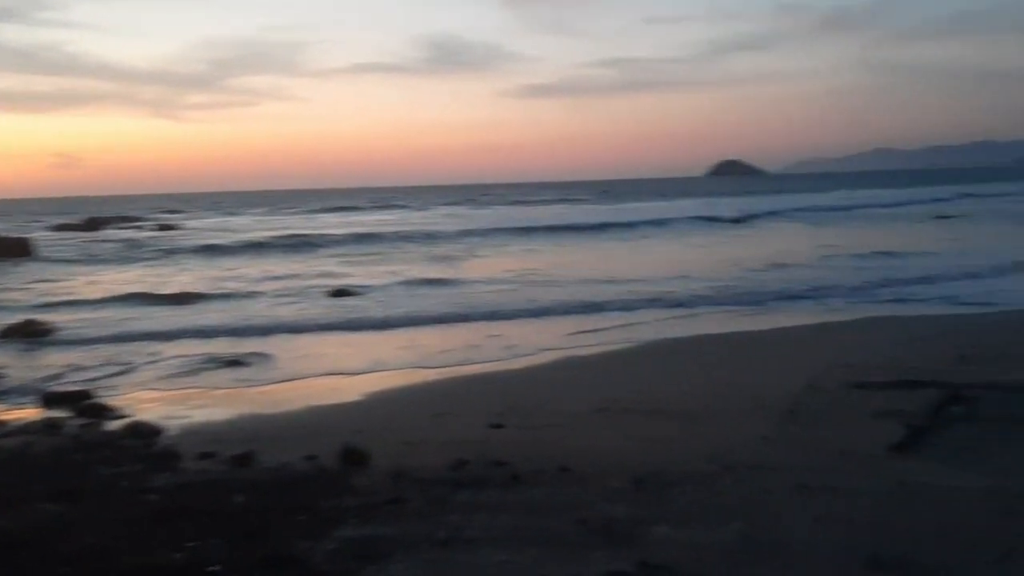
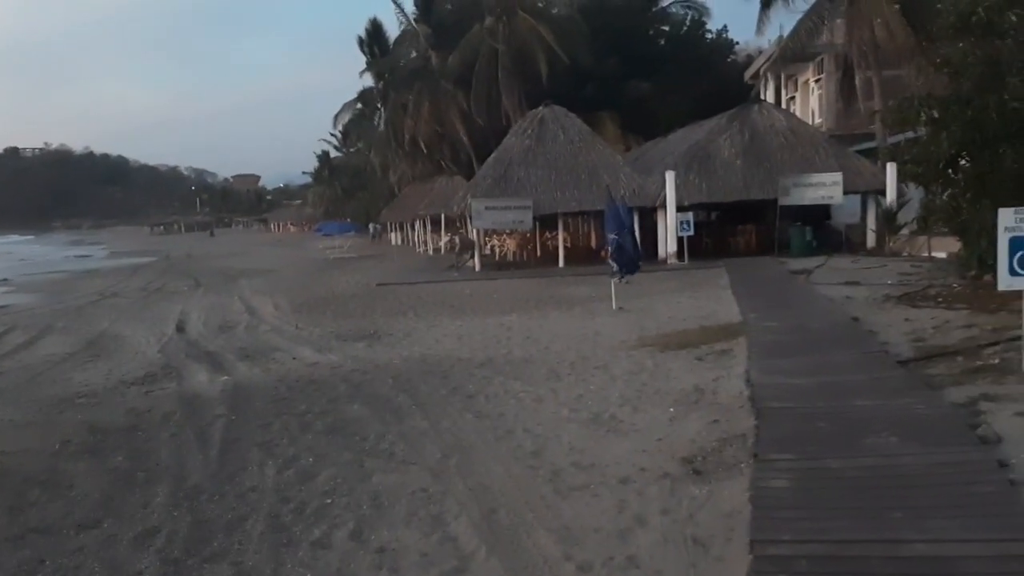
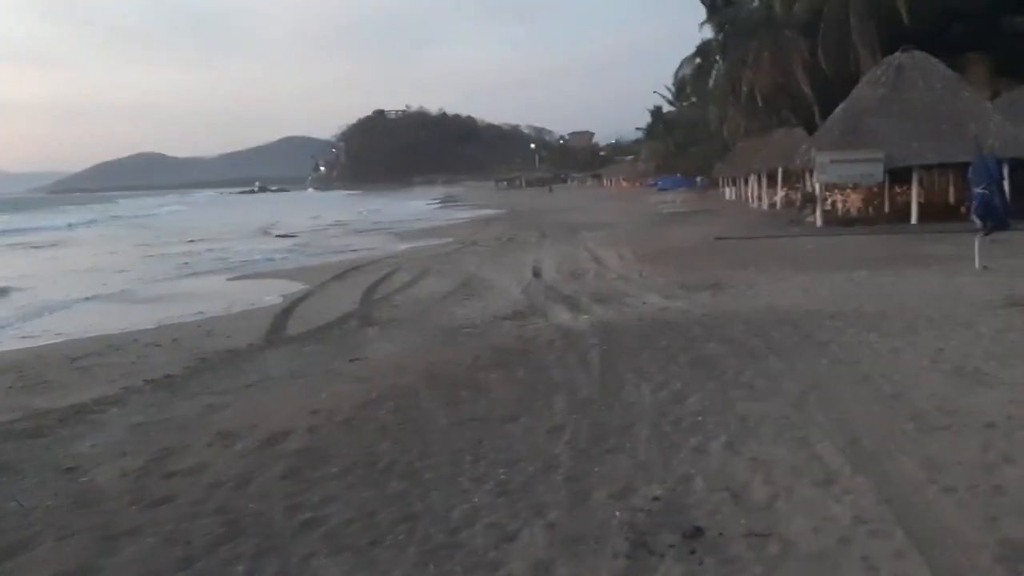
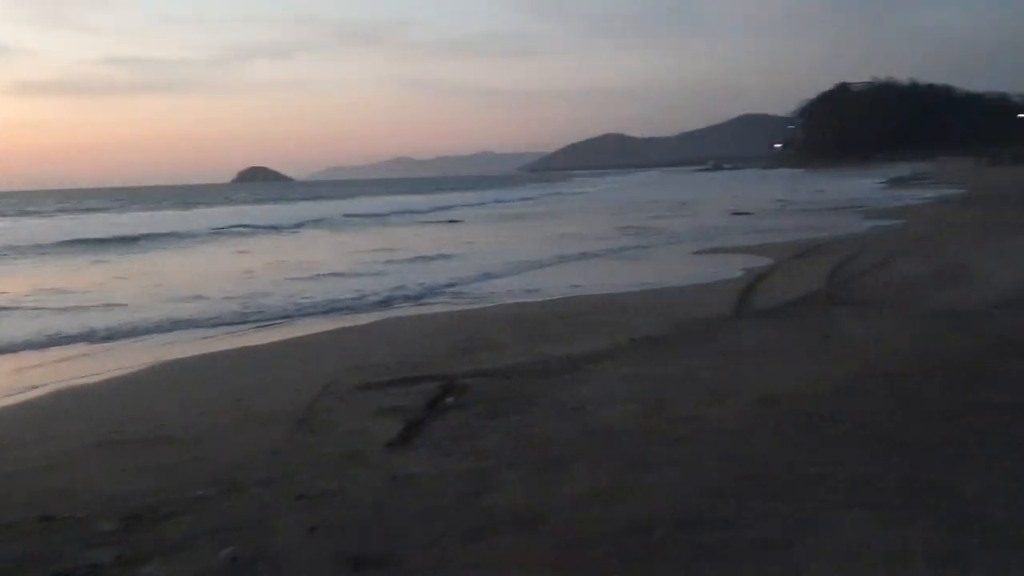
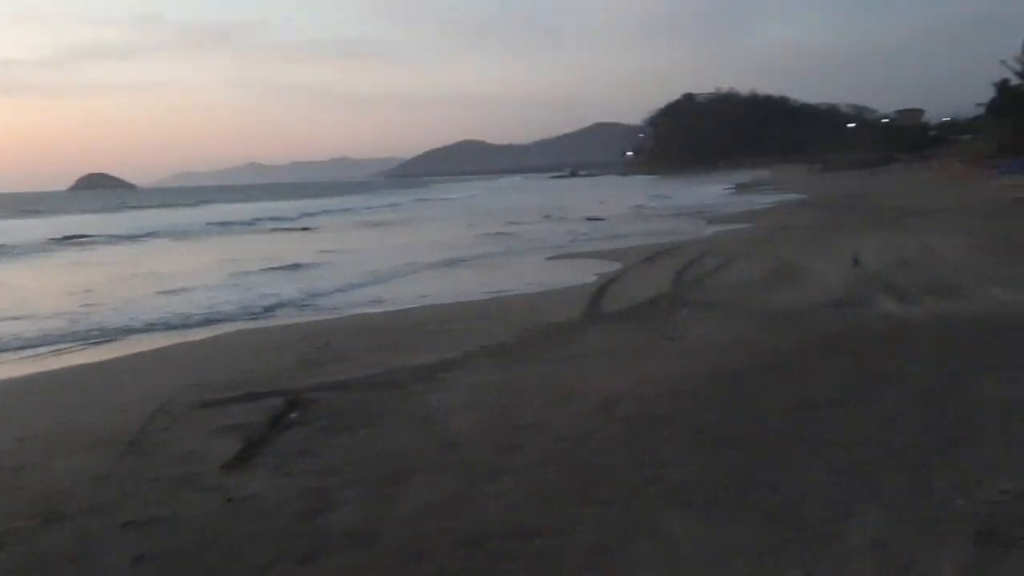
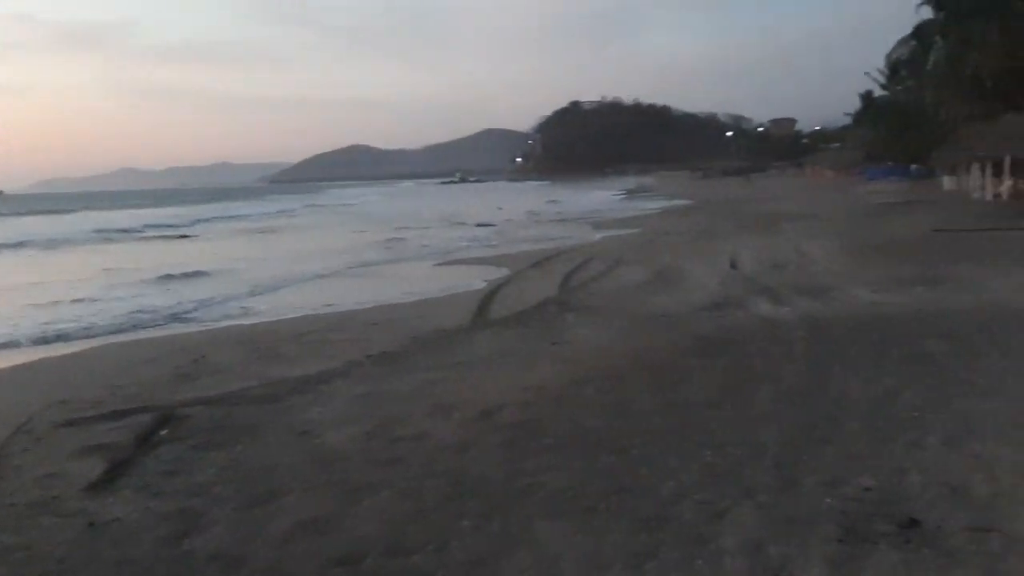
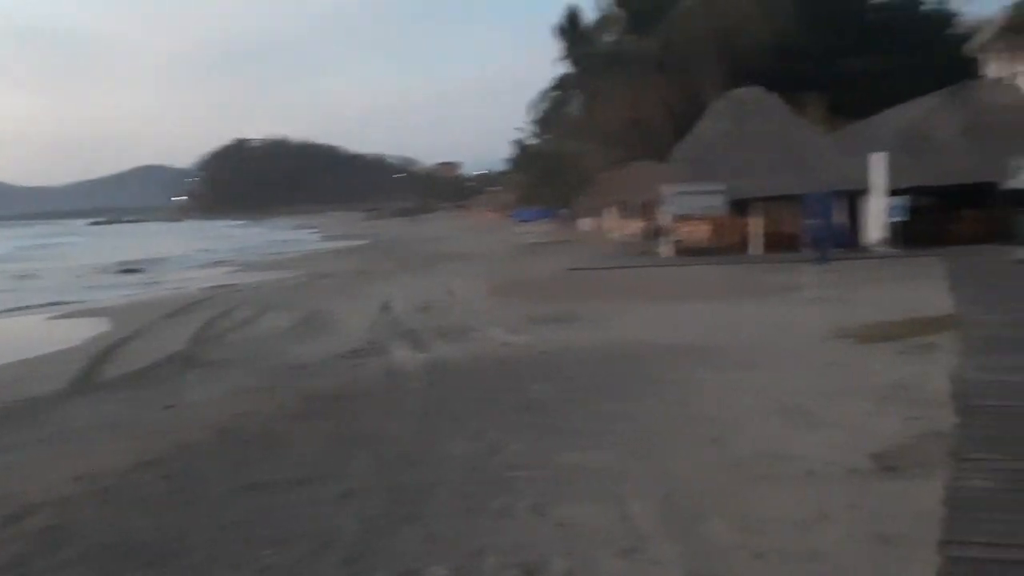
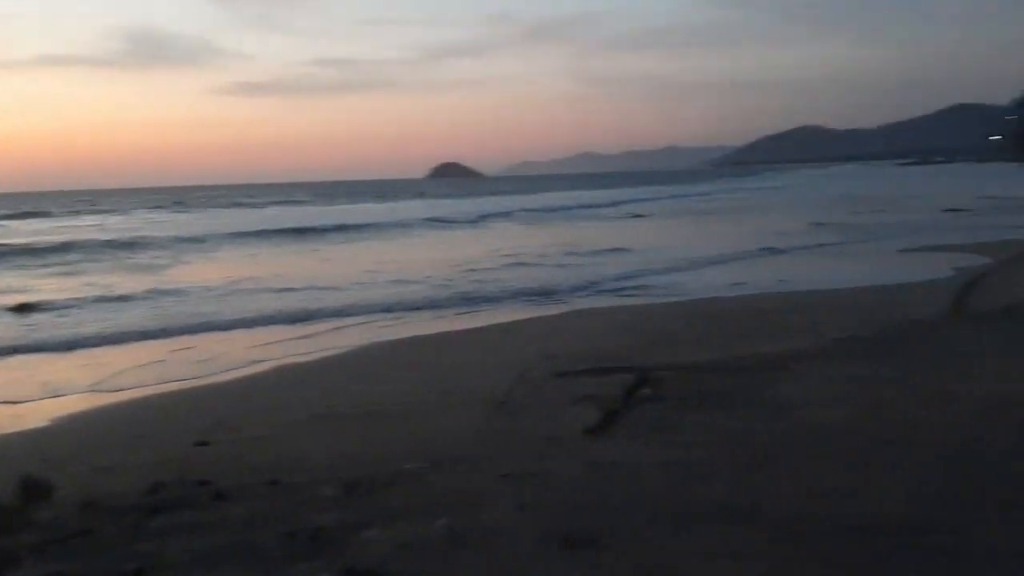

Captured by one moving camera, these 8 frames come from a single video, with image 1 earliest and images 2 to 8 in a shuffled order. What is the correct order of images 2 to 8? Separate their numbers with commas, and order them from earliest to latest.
8, 4, 5, 6, 3, 7, 2
